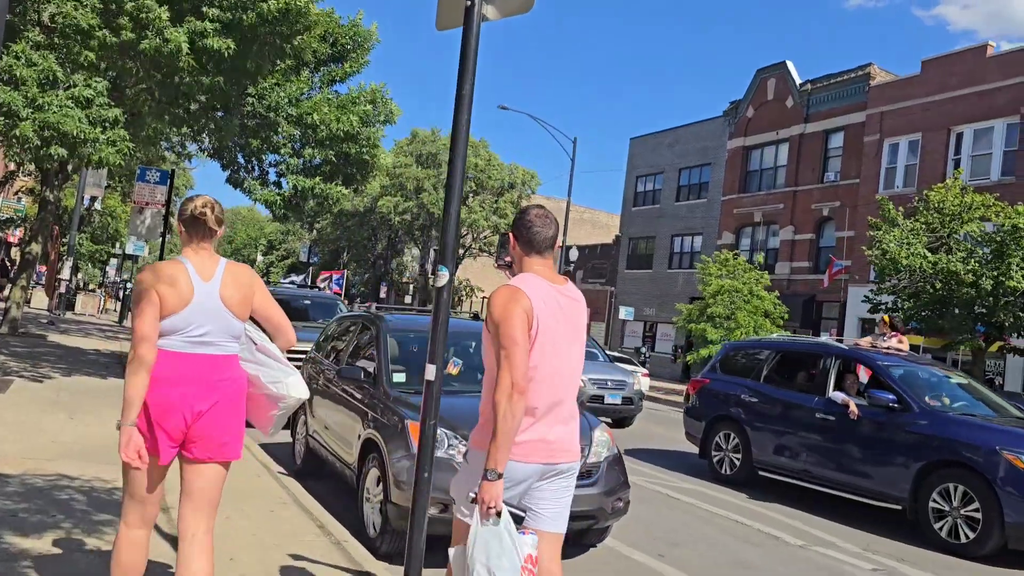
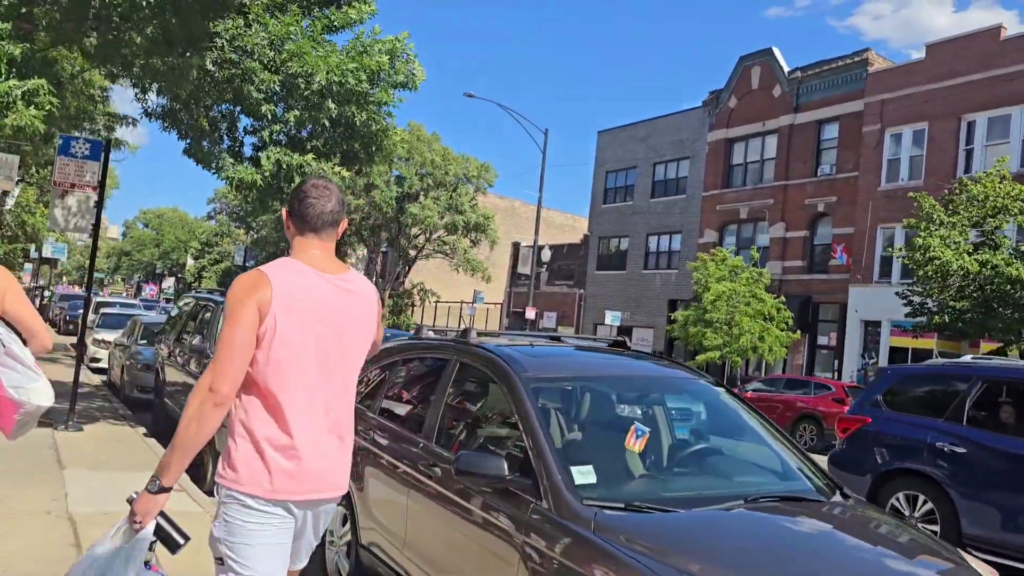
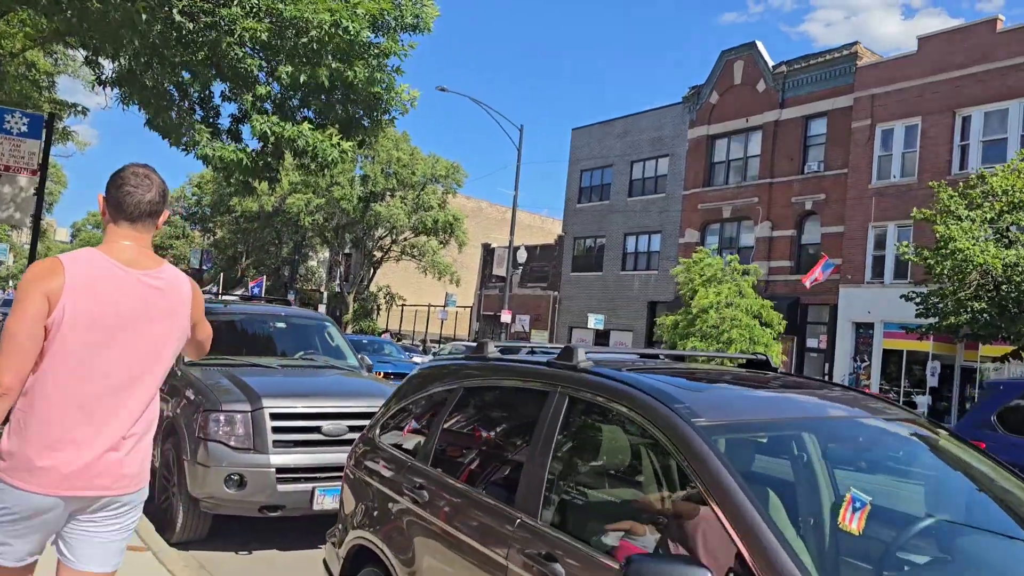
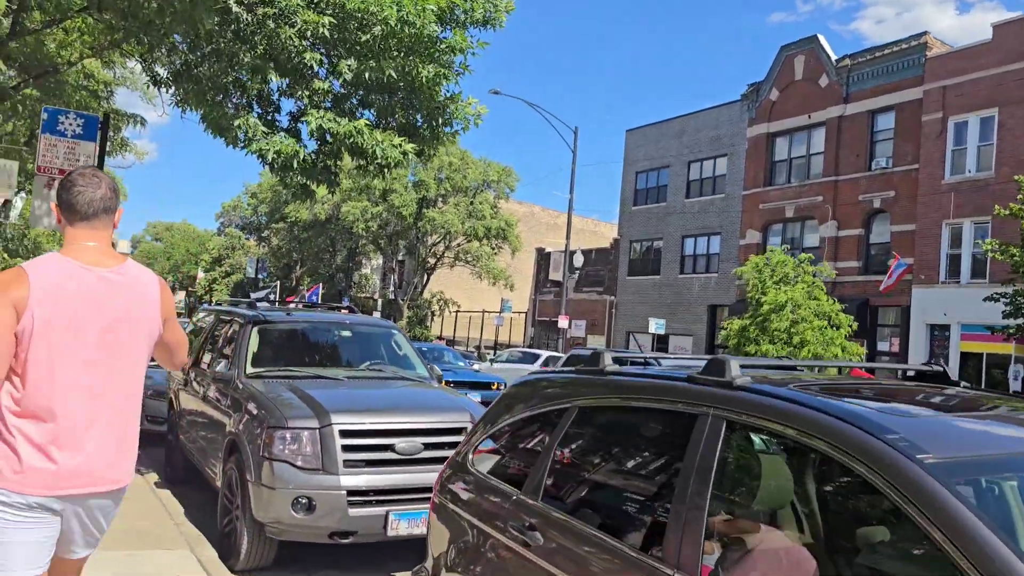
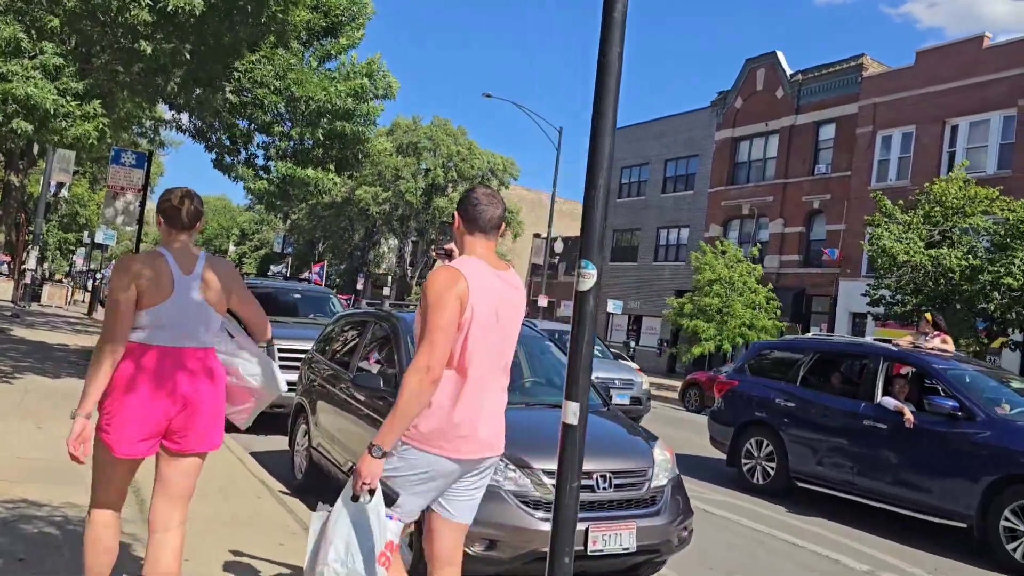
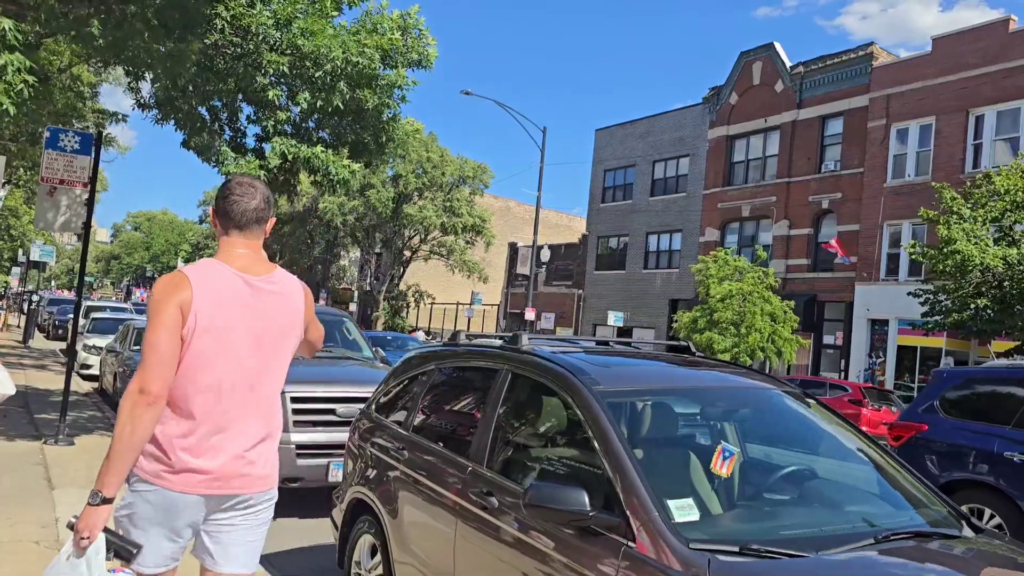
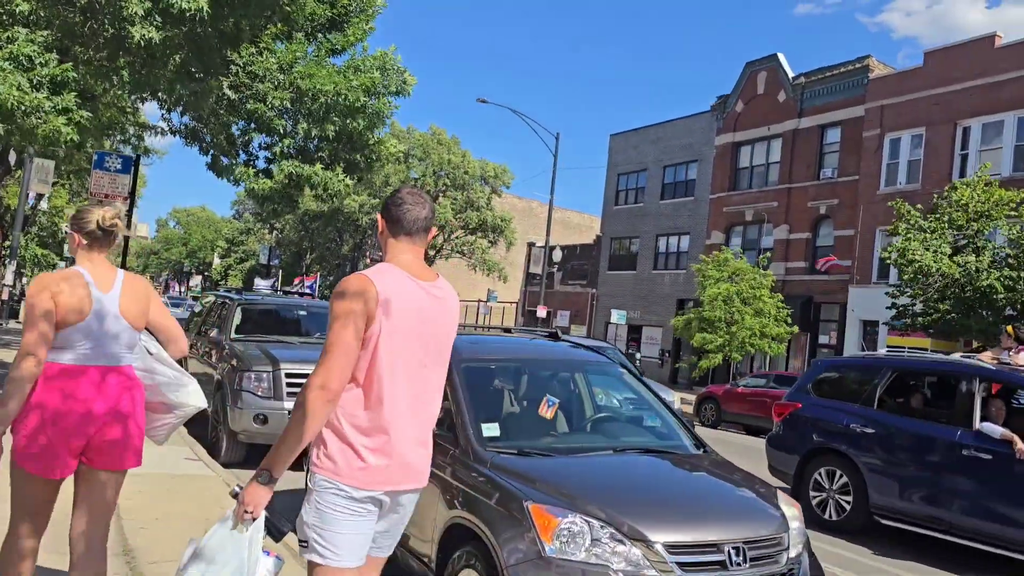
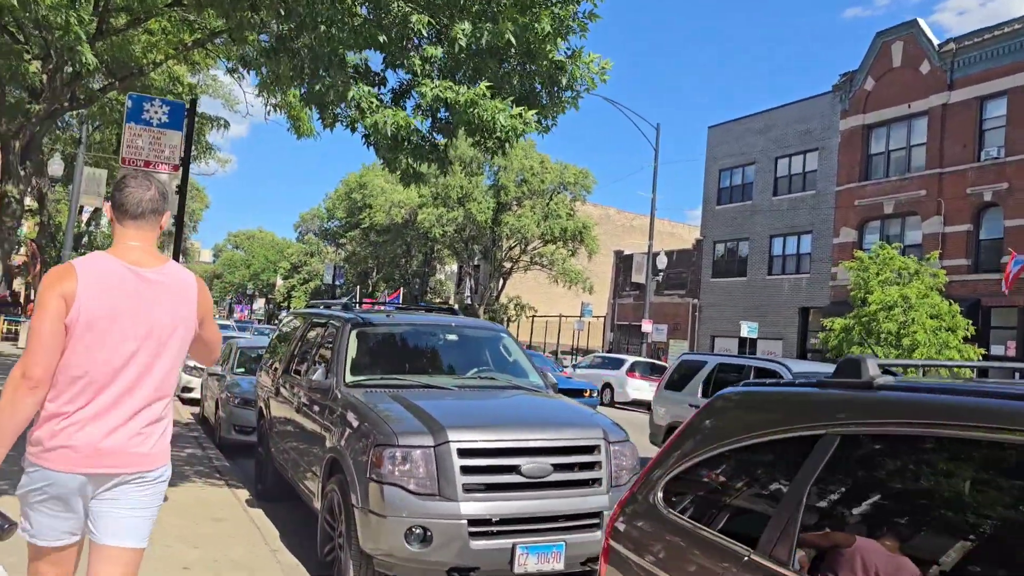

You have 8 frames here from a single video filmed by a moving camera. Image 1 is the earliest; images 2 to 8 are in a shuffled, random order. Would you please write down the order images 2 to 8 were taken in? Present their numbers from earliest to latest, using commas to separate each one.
5, 7, 2, 6, 3, 4, 8
